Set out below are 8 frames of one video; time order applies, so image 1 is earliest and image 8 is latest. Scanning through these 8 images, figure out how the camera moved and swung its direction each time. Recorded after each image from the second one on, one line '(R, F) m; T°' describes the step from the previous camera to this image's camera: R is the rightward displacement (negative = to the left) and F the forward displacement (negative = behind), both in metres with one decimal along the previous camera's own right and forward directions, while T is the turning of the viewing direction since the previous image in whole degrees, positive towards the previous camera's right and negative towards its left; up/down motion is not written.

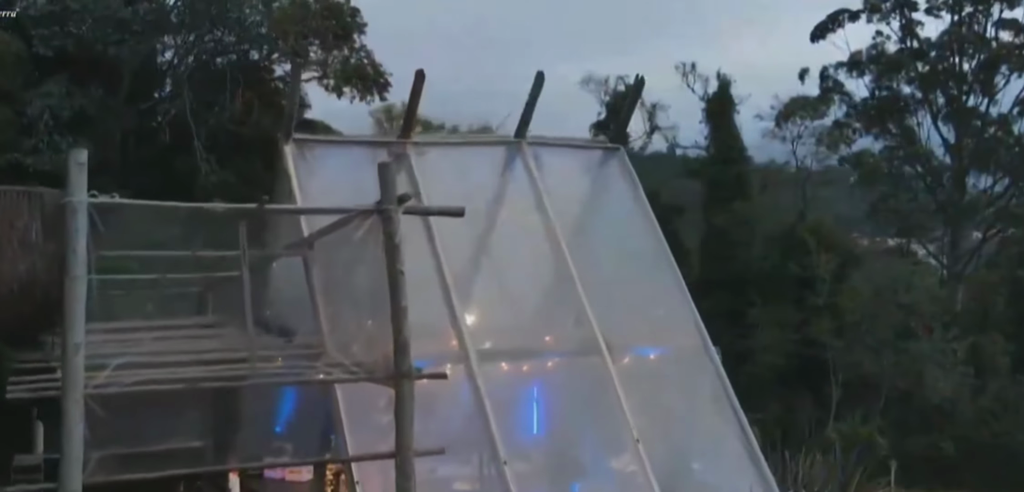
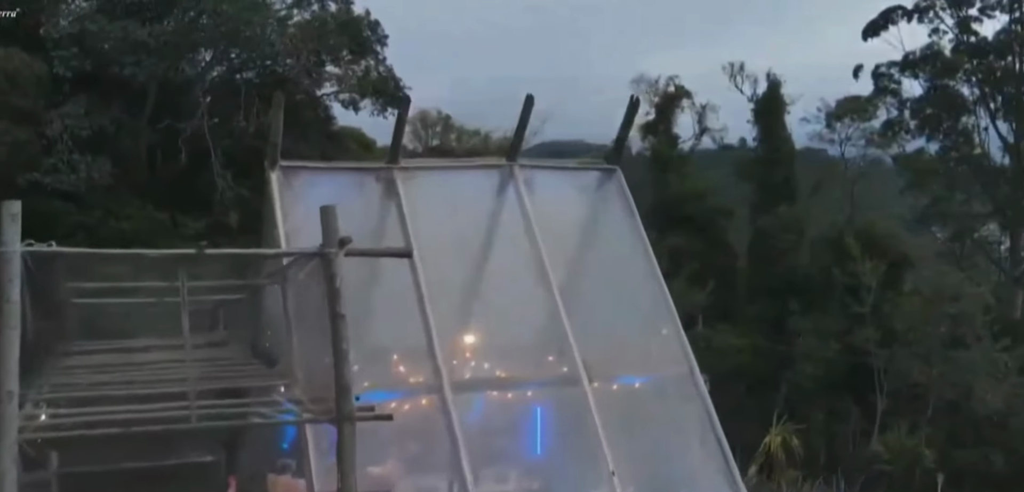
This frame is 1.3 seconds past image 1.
(+0.5, +0.1) m; -4°
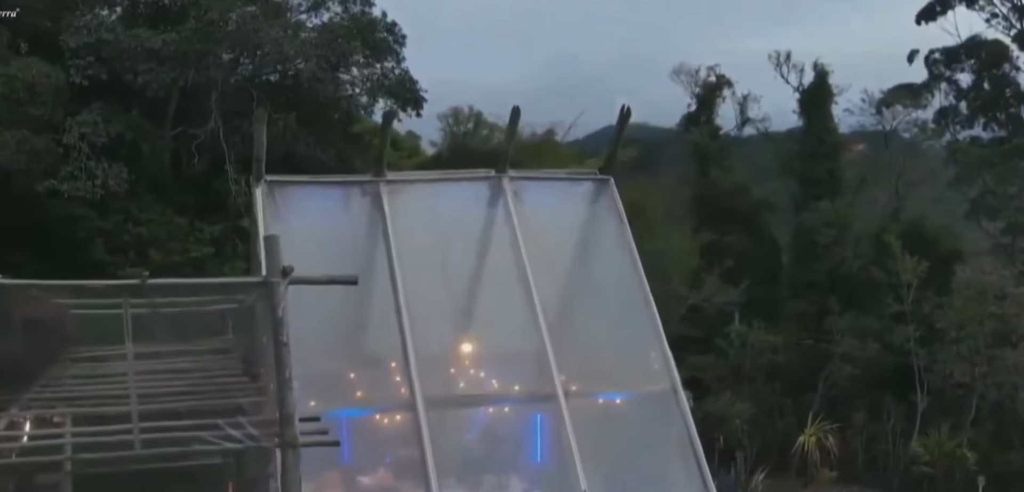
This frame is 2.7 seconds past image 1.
(+0.4, 0.0) m; -3°
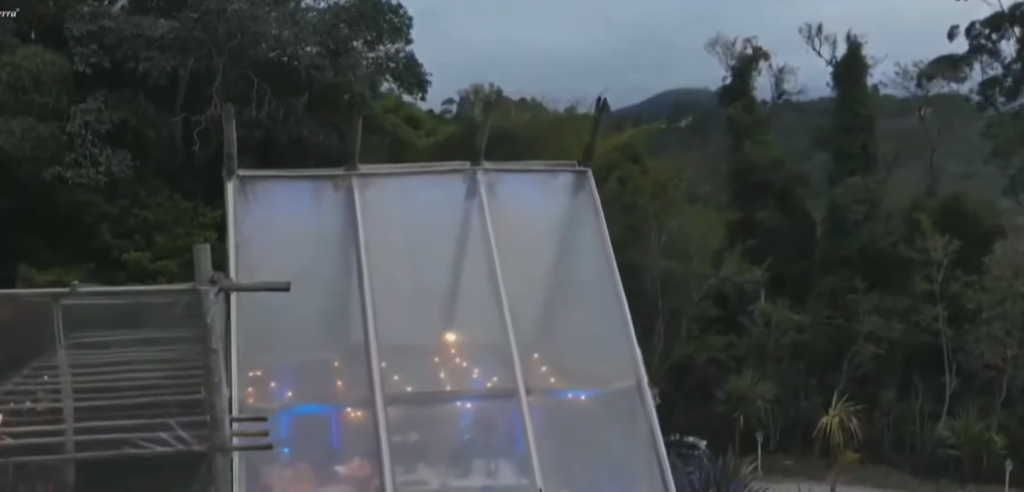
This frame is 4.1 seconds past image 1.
(+0.5, 0.0) m; -3°
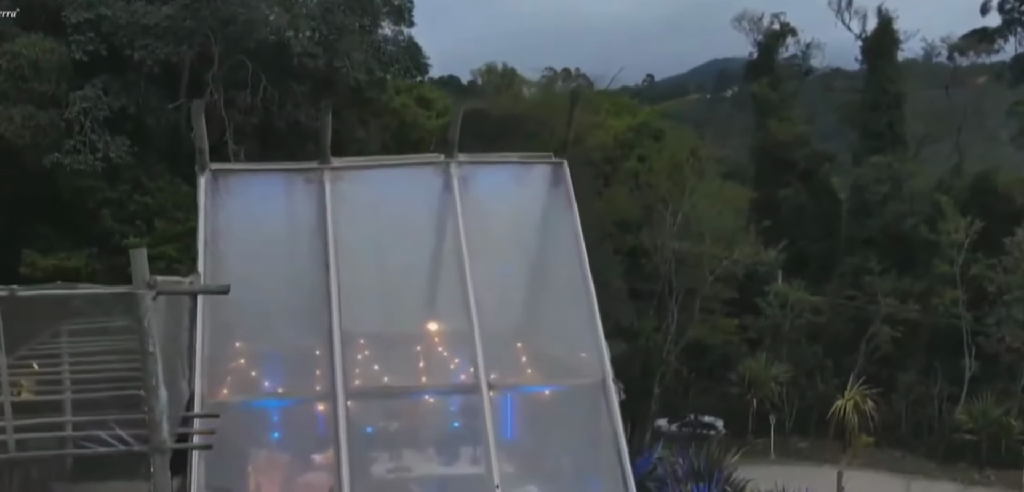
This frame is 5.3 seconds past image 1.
(+0.4, 0.0) m; -2°
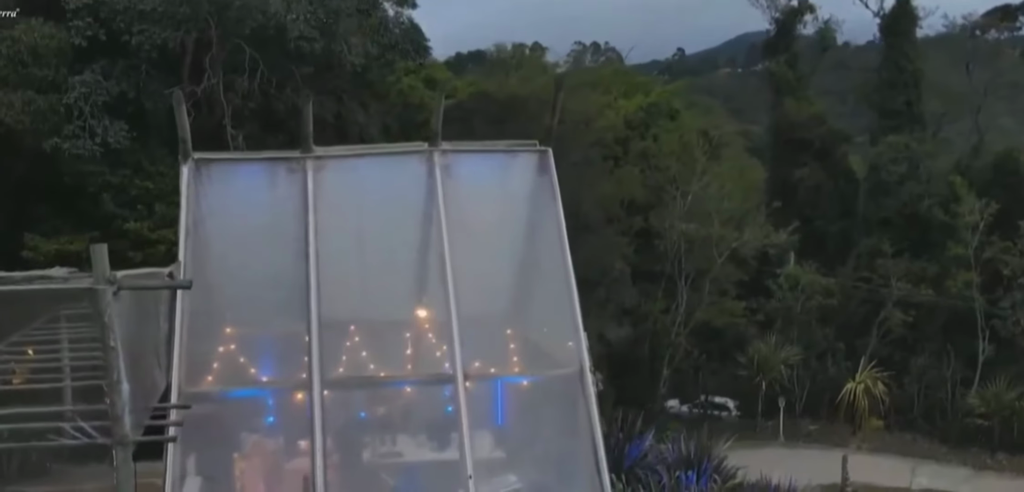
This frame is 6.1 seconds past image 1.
(+0.3, 0.0) m; -1°
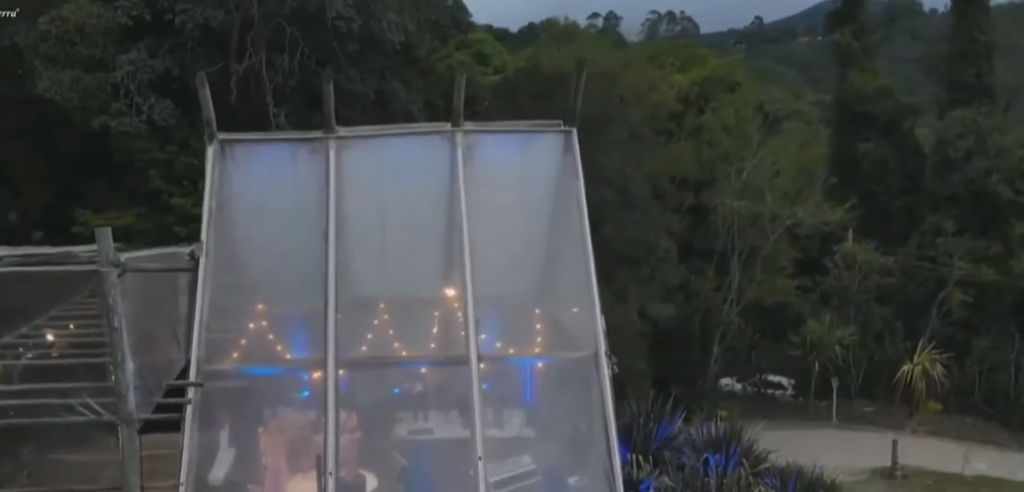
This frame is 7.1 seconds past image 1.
(+0.3, 0.0) m; -4°
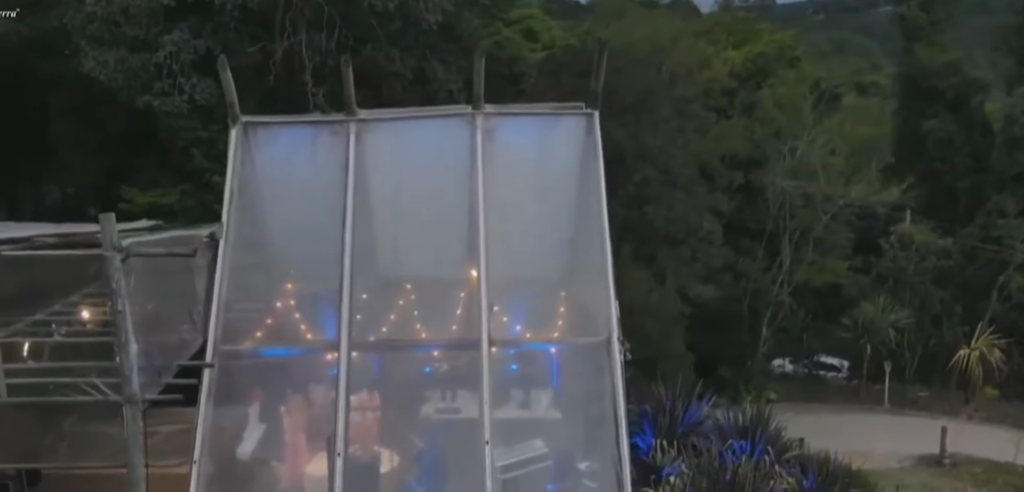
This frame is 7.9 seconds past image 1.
(+0.3, 0.0) m; -4°
